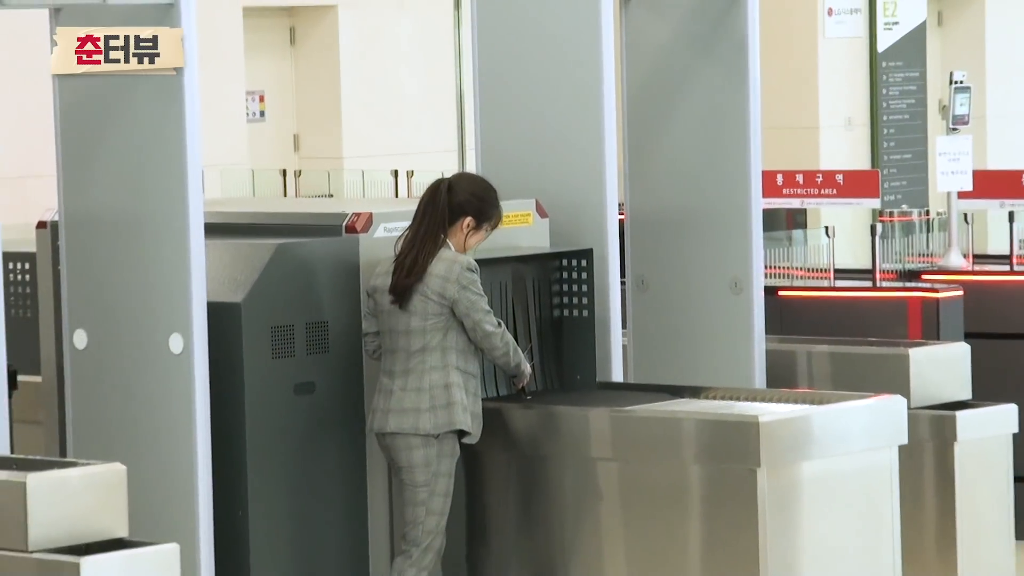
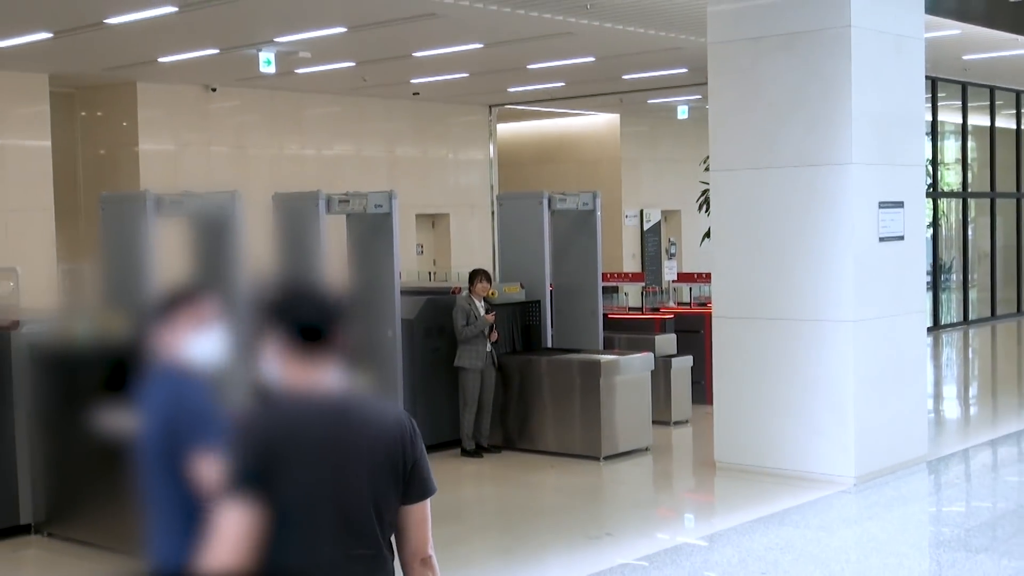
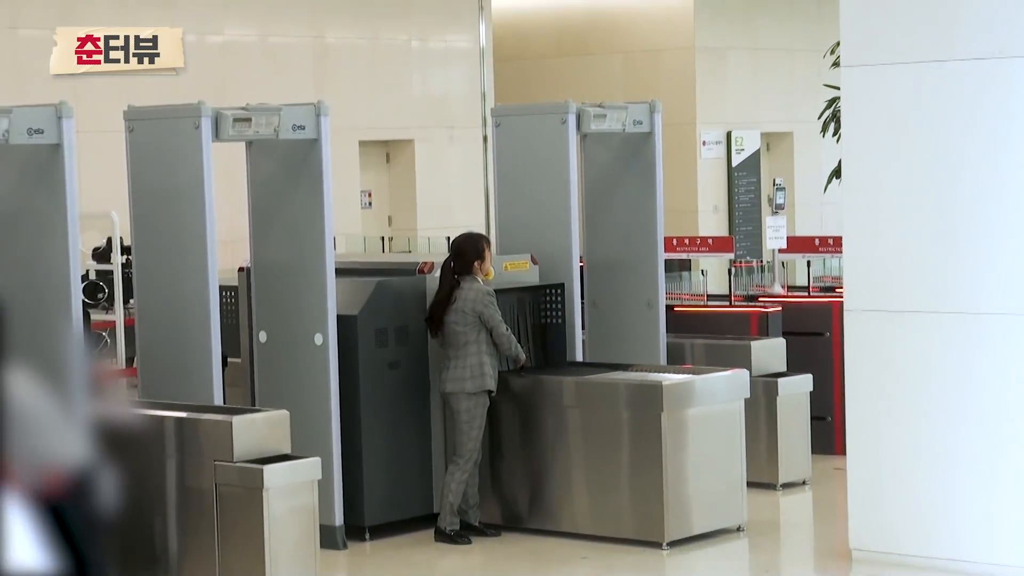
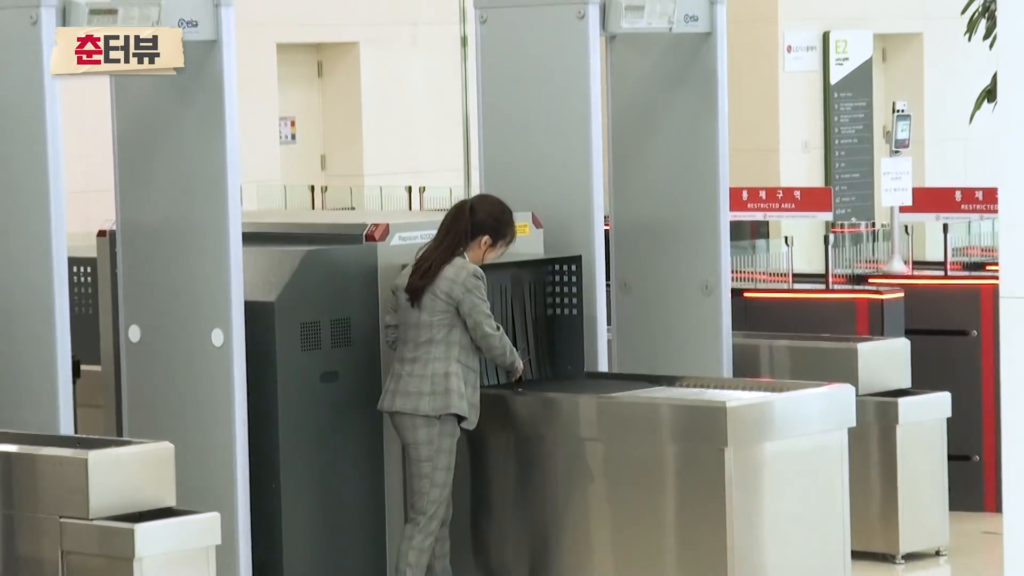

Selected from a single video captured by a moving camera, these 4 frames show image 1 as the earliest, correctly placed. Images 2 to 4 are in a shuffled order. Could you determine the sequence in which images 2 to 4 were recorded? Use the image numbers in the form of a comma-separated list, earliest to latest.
4, 3, 2
